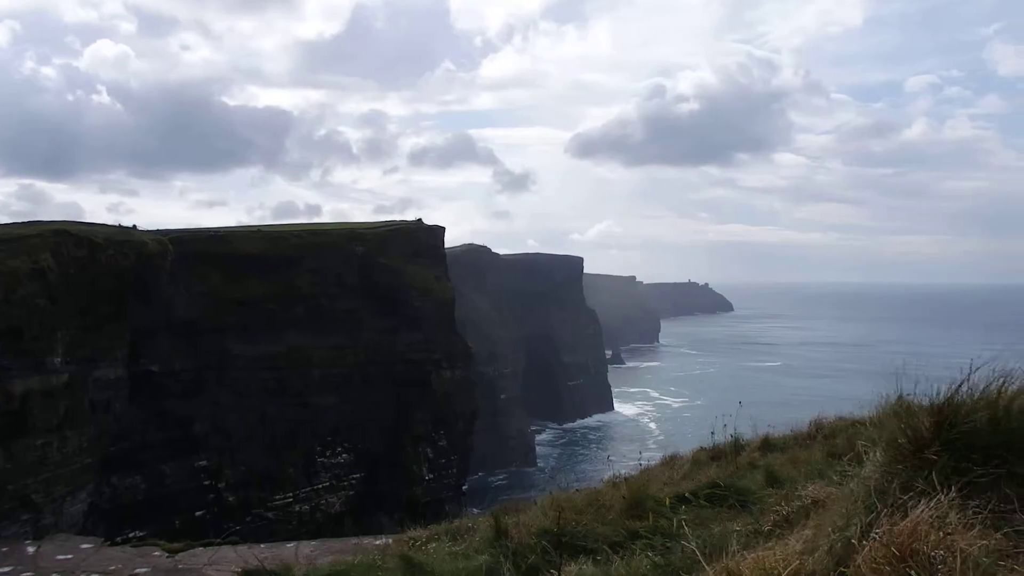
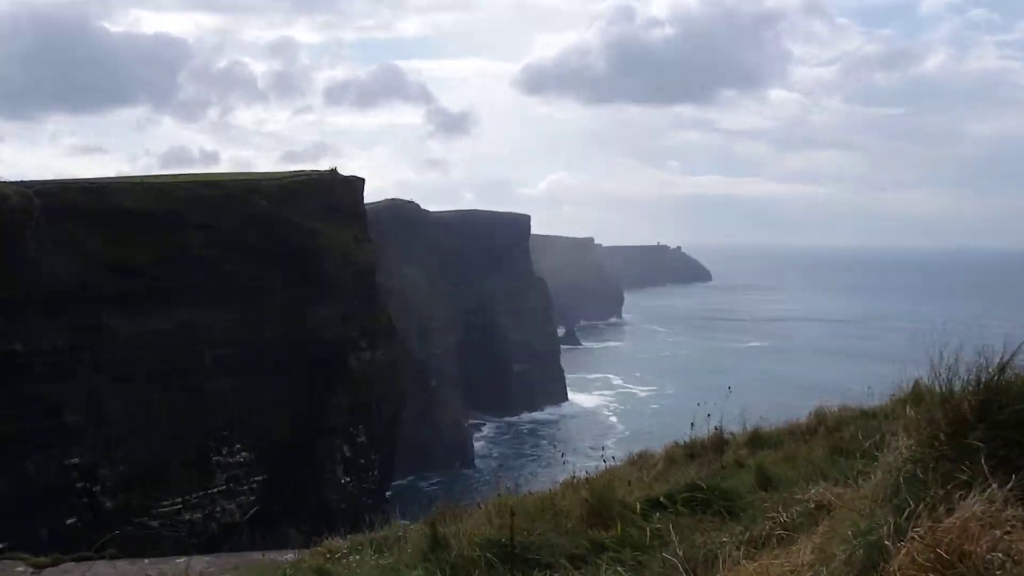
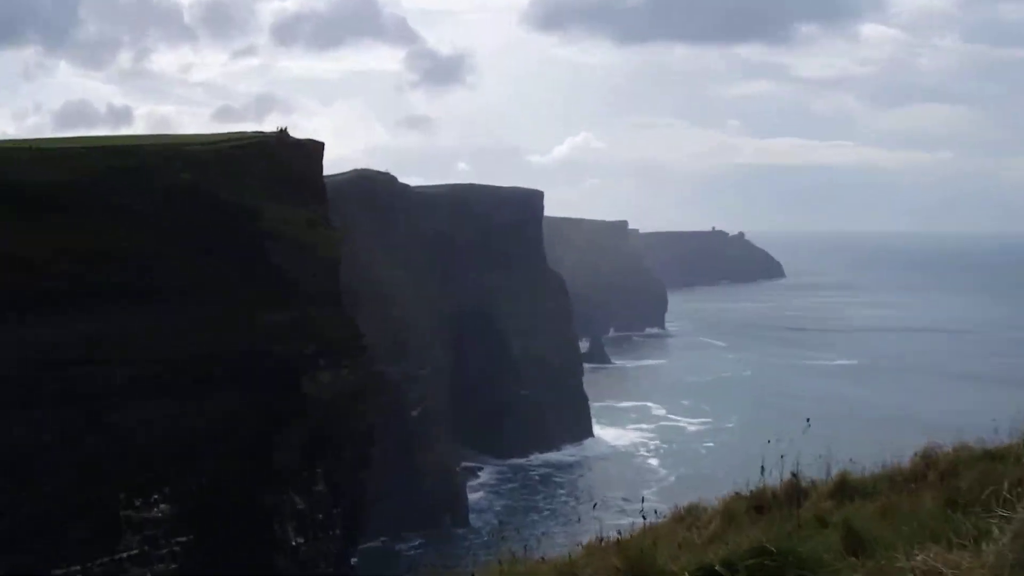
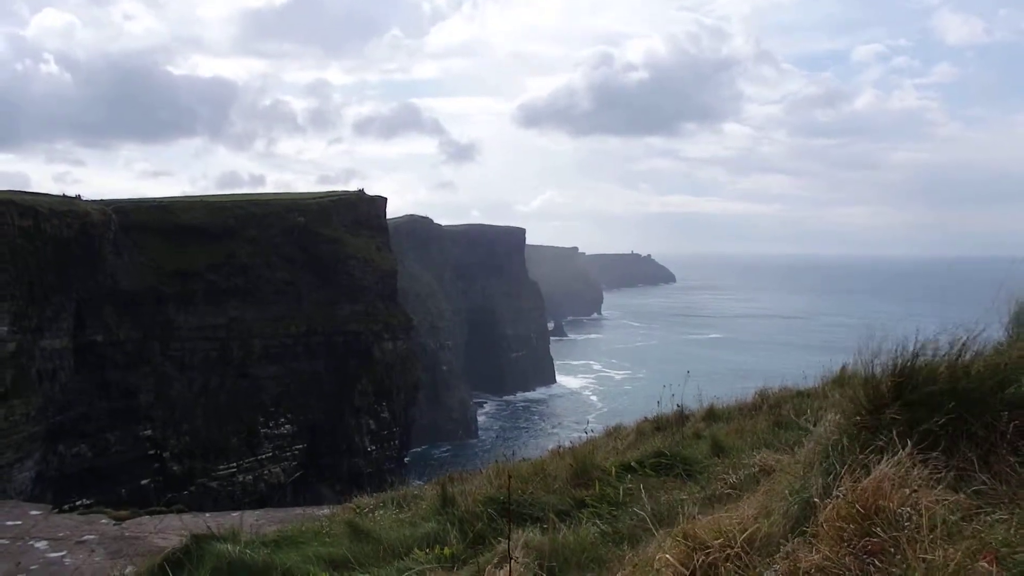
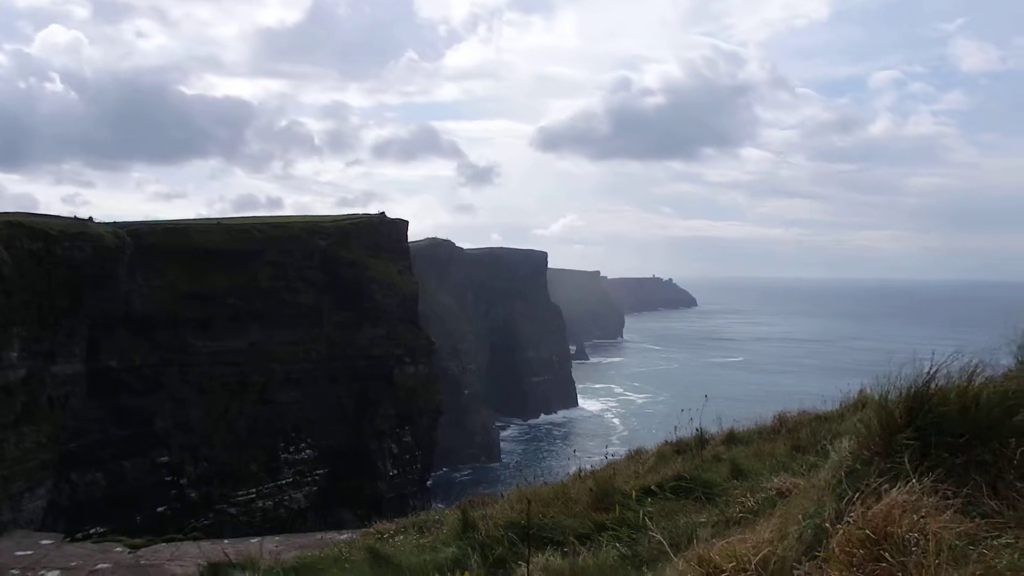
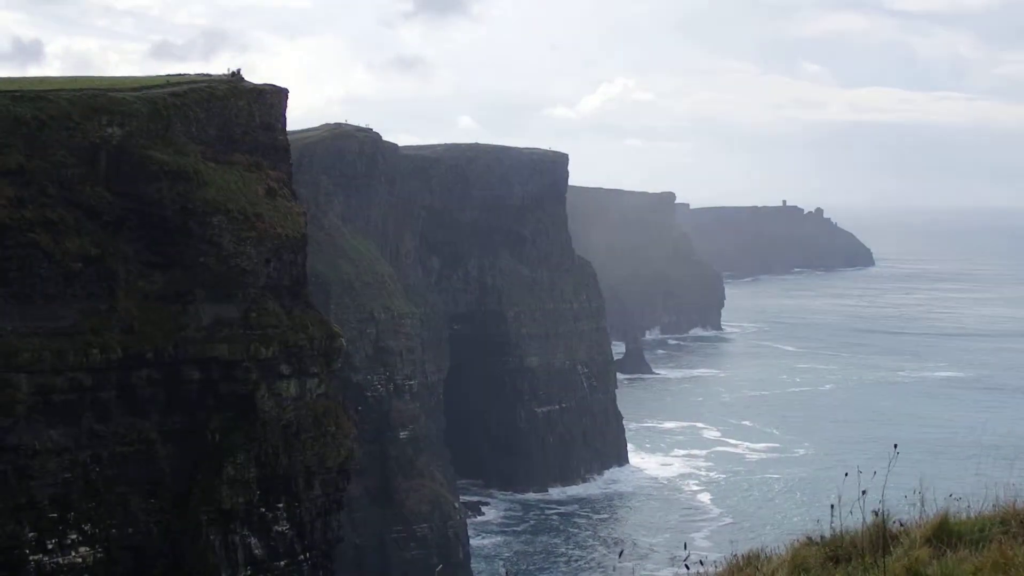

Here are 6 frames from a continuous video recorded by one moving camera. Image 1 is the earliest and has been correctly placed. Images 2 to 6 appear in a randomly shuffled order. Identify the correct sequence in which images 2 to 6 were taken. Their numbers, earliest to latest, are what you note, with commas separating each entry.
5, 4, 2, 3, 6
